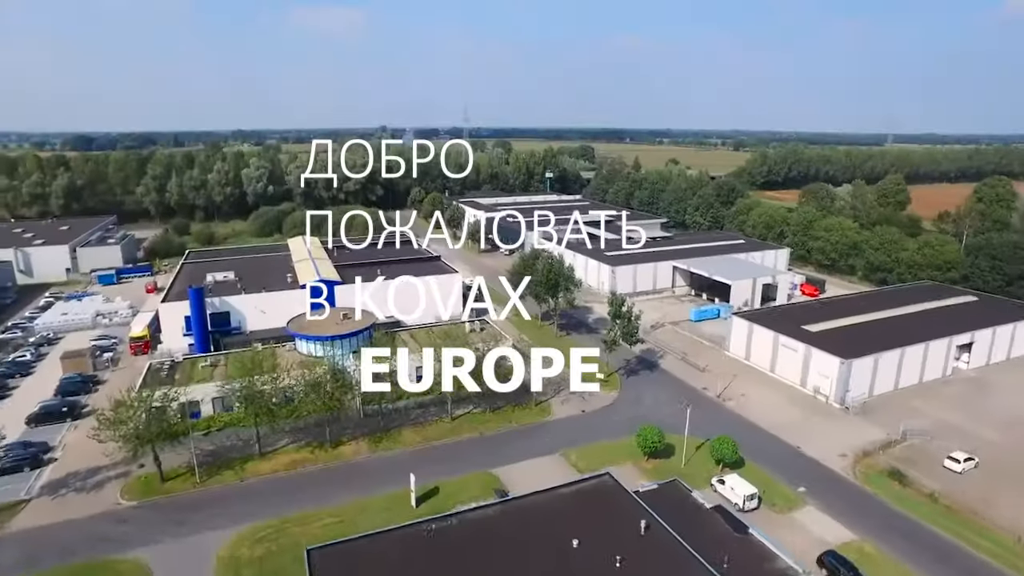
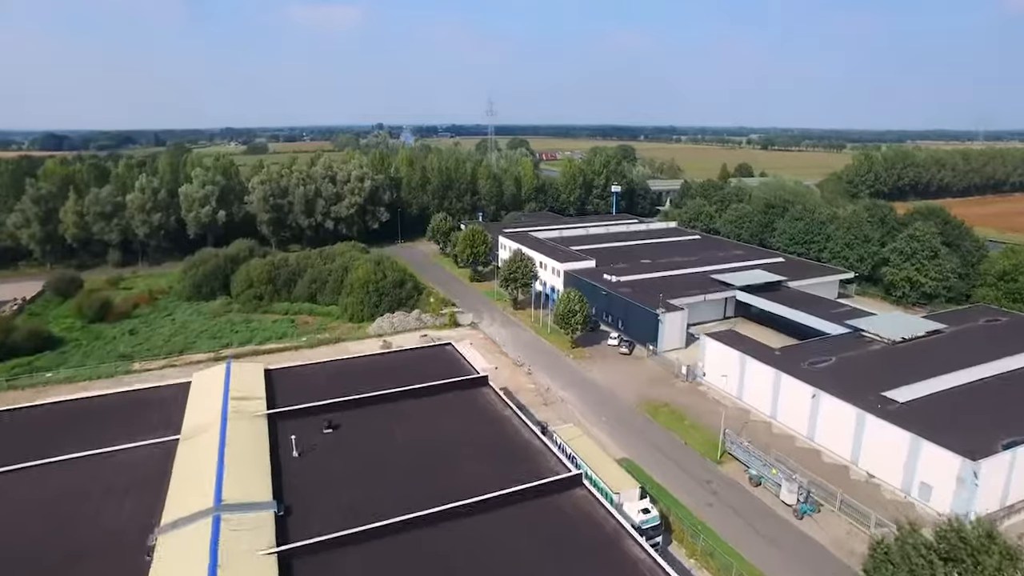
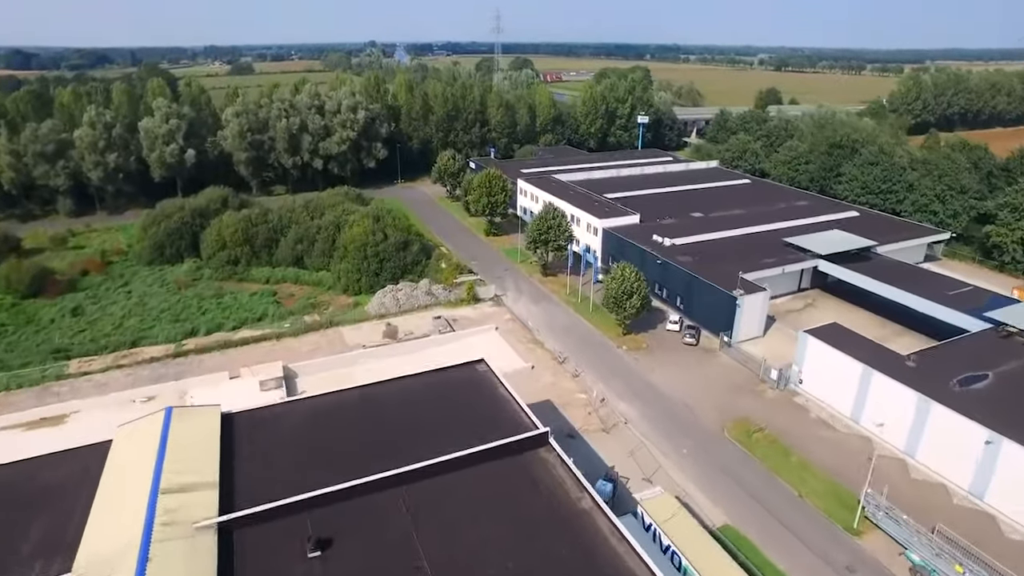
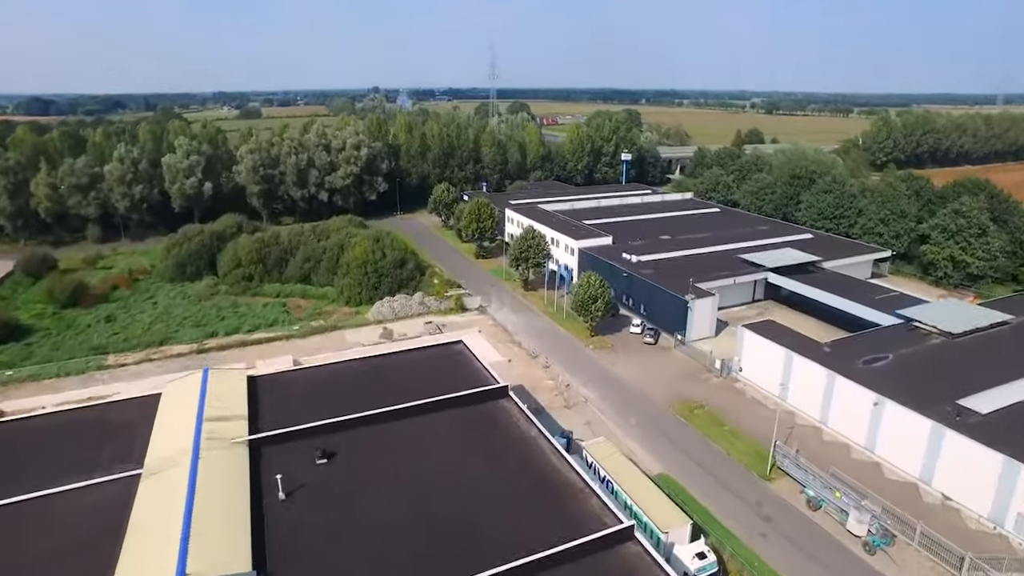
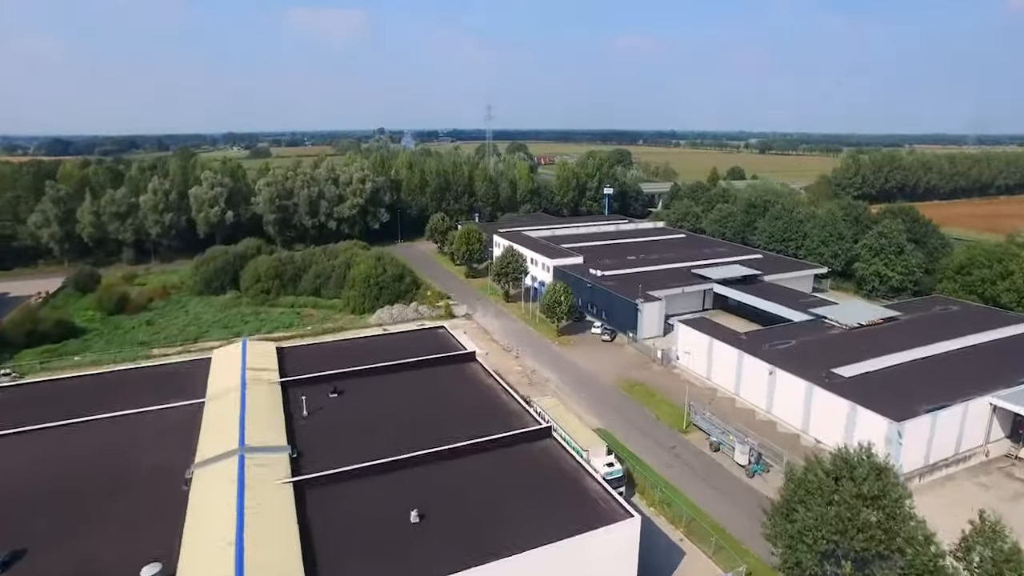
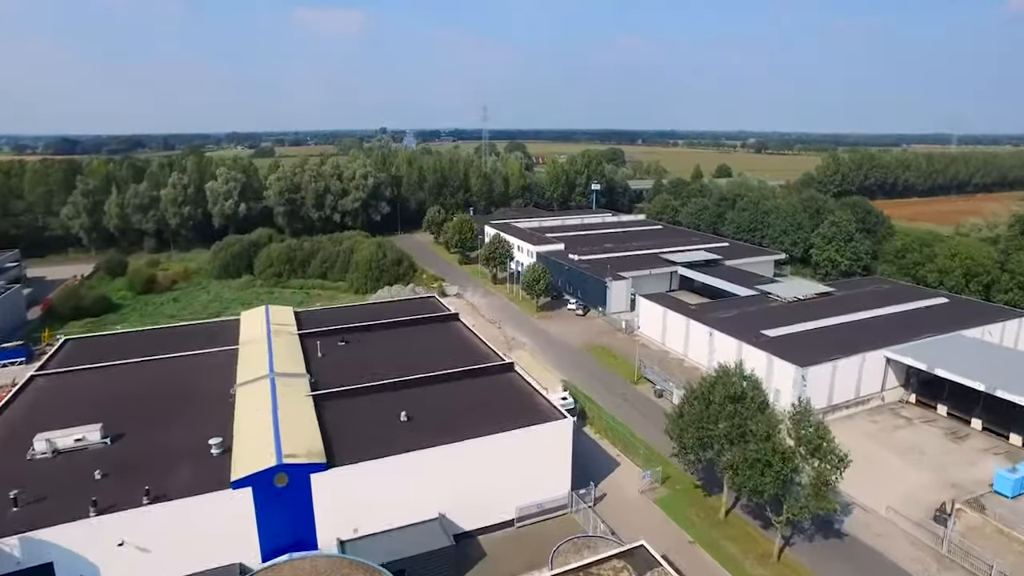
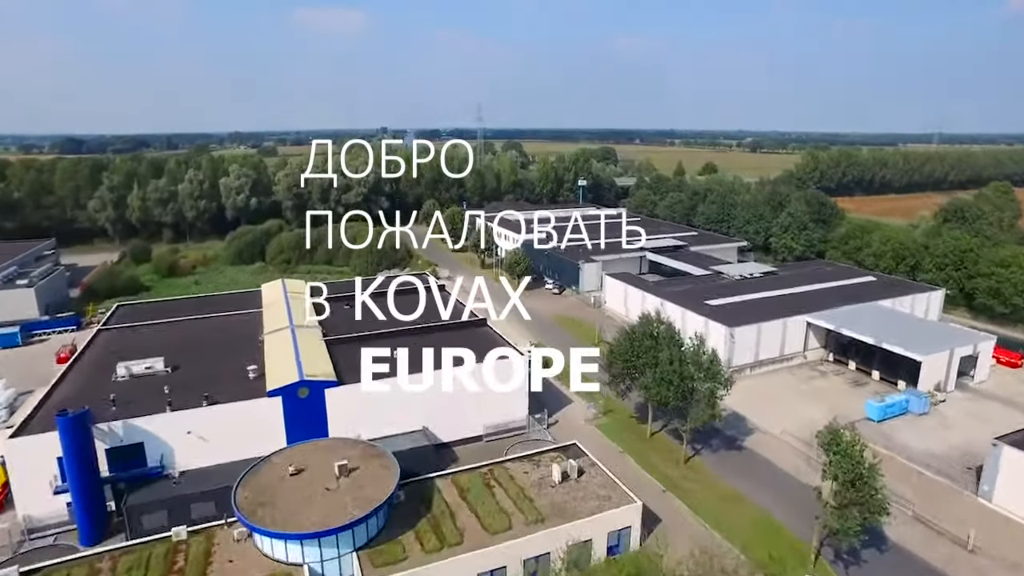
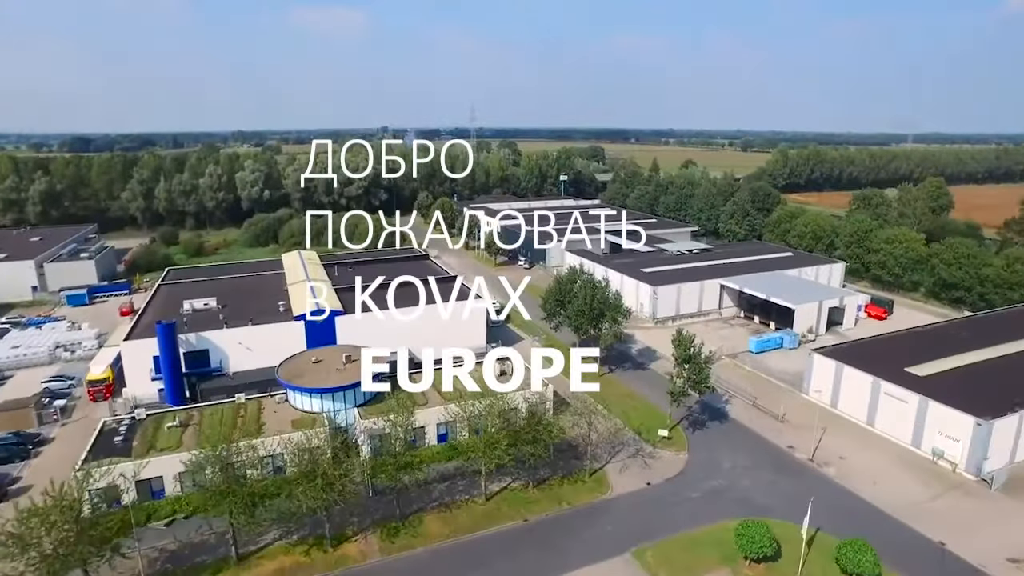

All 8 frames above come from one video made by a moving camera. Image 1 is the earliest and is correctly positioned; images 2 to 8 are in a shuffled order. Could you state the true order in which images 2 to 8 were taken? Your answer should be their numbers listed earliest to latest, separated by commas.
8, 7, 6, 5, 2, 4, 3
